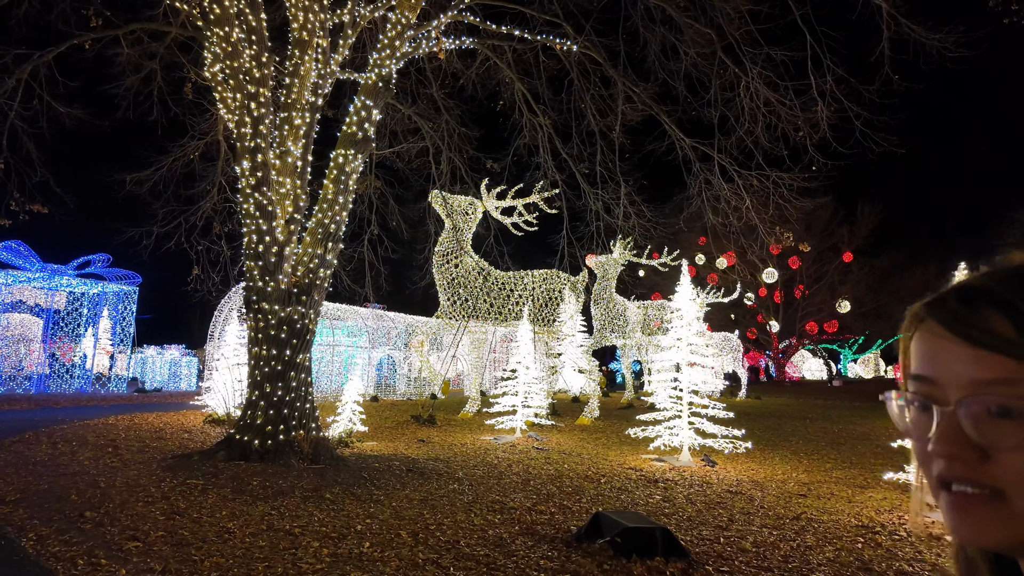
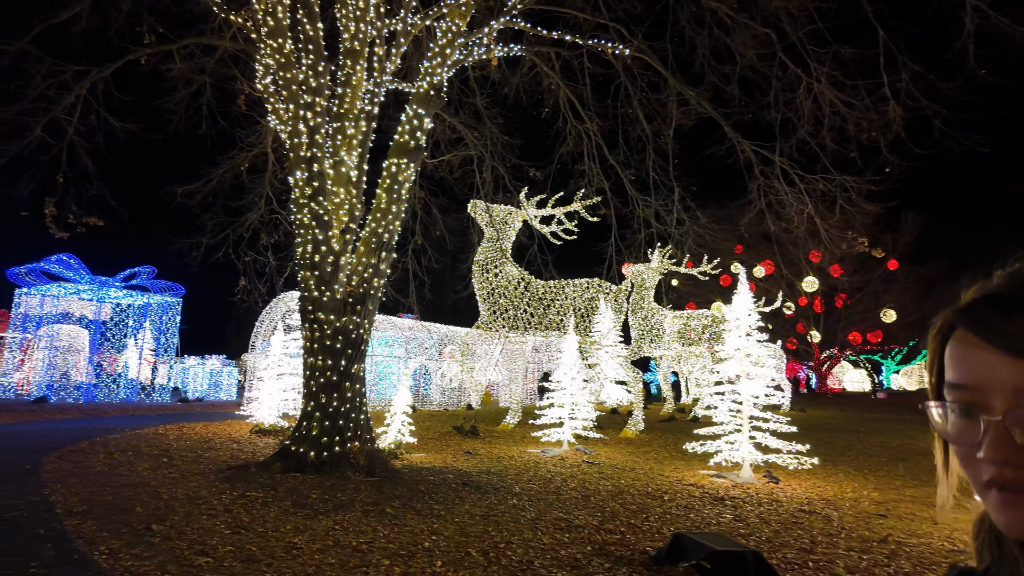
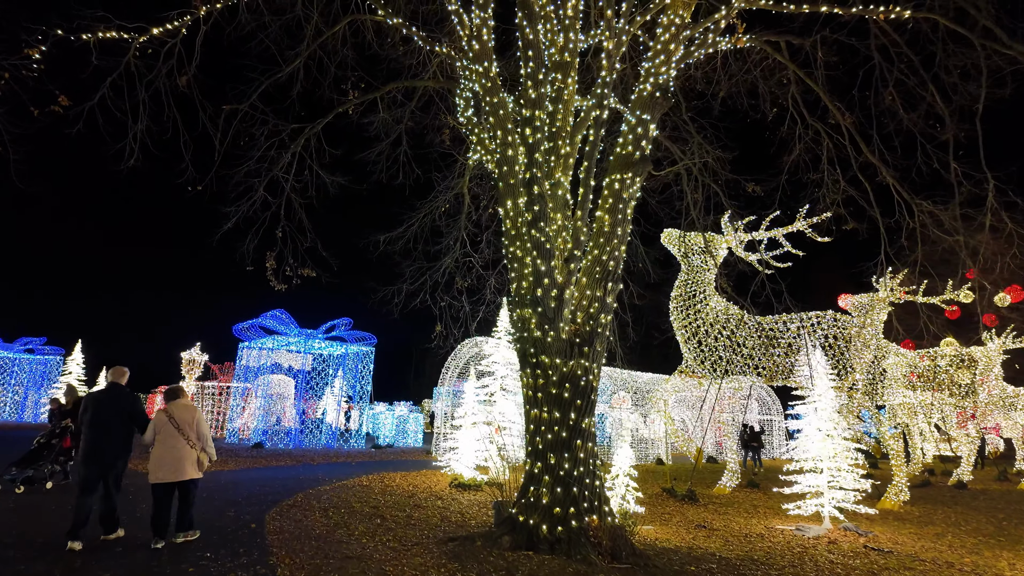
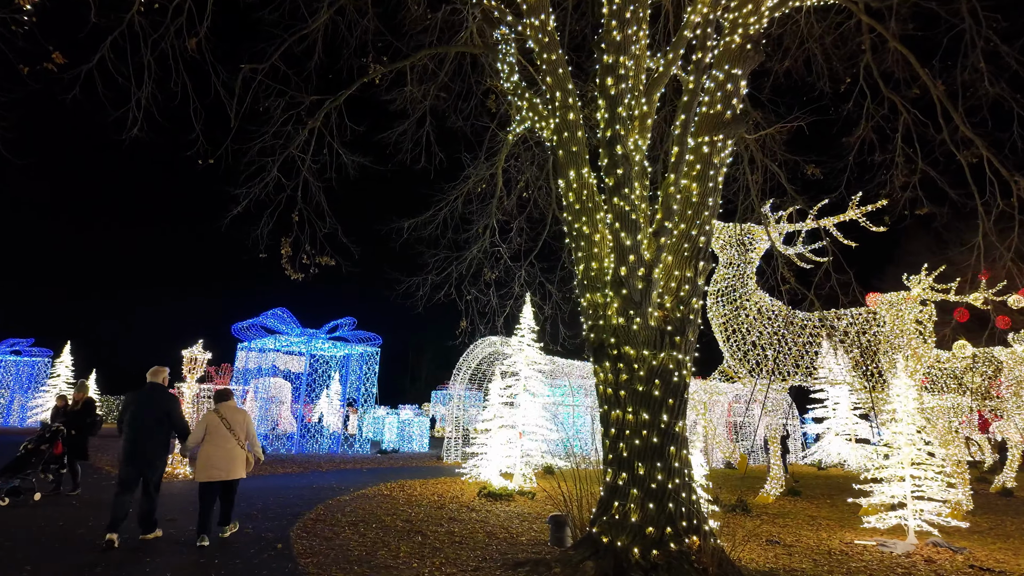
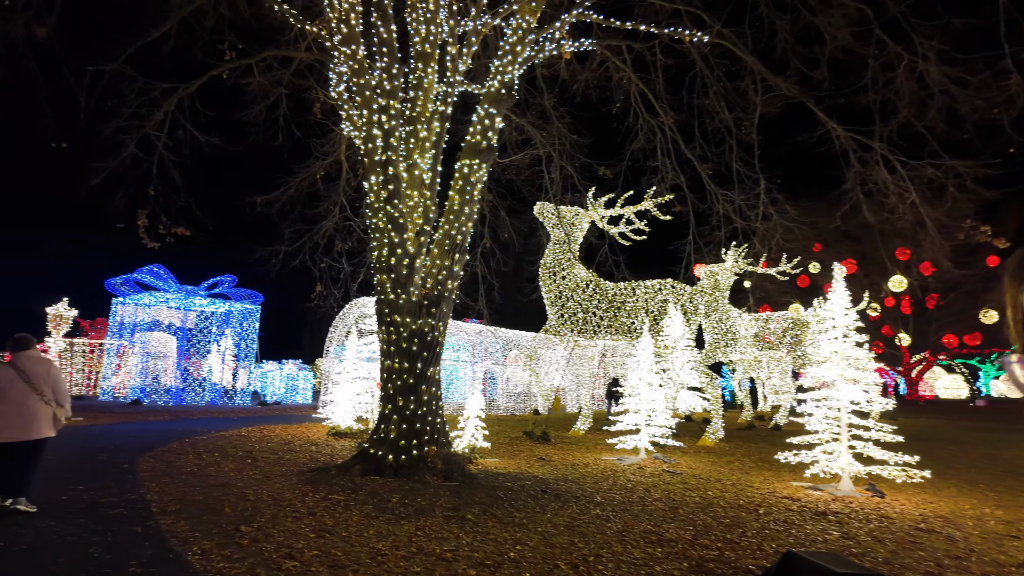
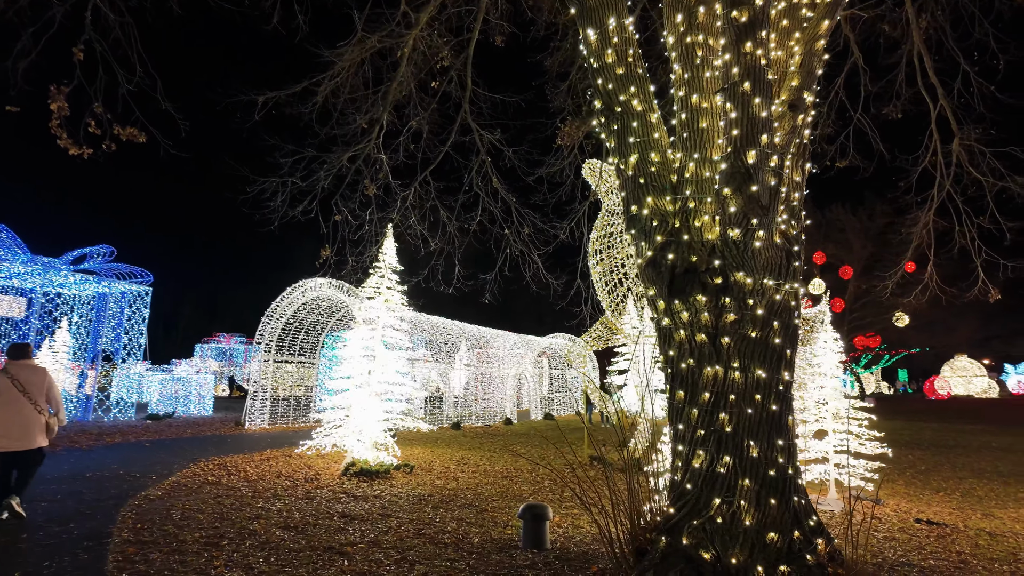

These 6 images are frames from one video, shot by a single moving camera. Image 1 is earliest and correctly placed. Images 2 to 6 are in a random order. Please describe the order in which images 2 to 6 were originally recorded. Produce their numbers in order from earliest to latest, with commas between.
2, 5, 3, 4, 6
